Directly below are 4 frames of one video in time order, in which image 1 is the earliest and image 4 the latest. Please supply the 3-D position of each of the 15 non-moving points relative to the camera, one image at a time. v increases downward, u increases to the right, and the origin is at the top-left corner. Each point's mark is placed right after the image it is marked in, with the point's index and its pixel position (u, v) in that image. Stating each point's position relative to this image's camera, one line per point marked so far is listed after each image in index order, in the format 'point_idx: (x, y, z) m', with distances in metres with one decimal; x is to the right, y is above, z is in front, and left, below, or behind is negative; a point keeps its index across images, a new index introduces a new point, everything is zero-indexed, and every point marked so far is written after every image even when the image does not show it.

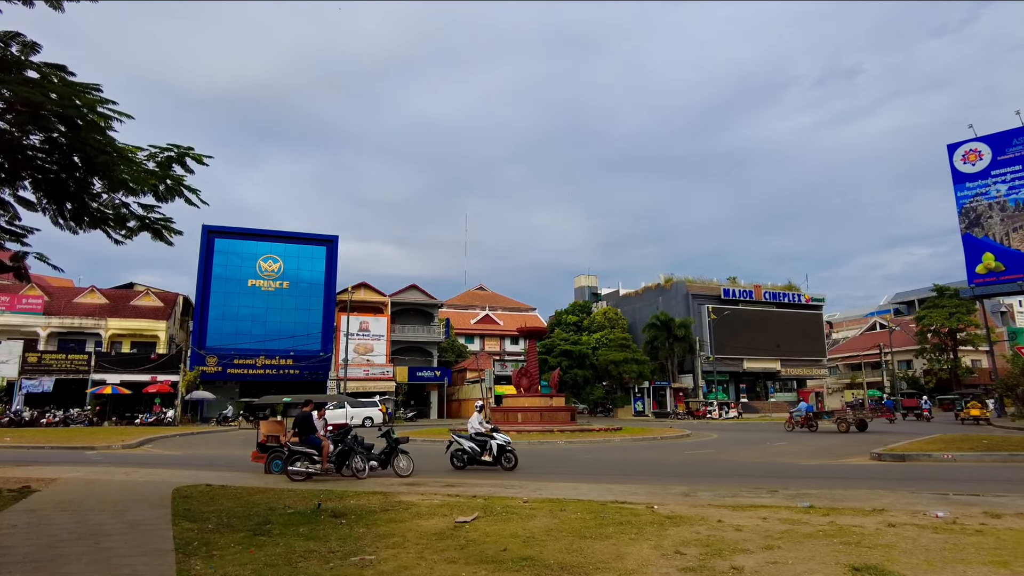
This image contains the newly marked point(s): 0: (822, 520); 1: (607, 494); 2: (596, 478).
0: (+3.2, -2.4, +6.9) m
1: (+1.4, -3.0, +9.4) m
2: (+1.5, -3.4, +11.7) m
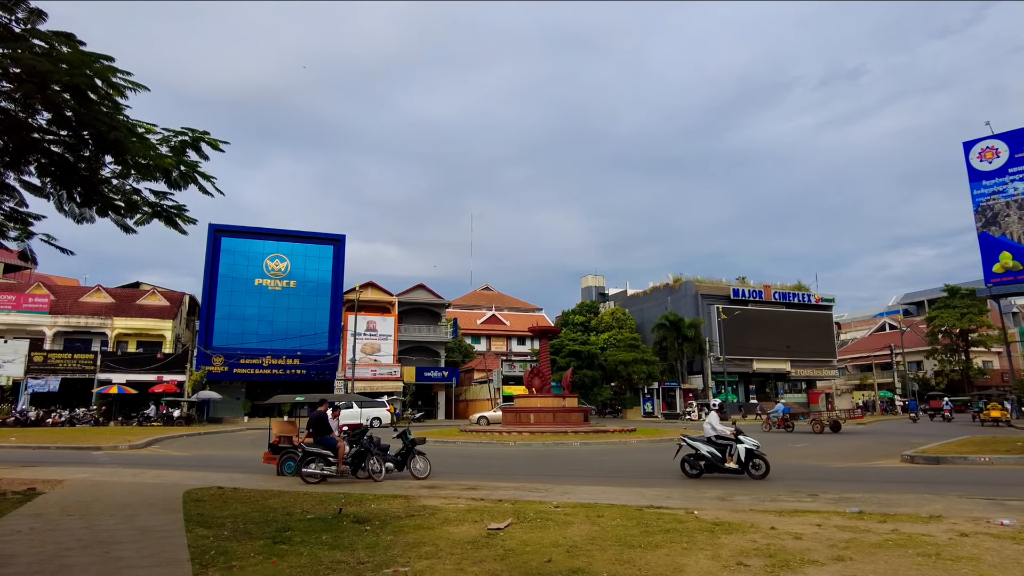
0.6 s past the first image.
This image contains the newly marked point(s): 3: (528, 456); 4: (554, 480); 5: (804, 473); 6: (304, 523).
0: (+3.6, -2.3, +6.4) m
1: (+1.7, -2.9, +8.9) m
2: (+1.9, -3.3, +11.3) m
3: (+0.4, -4.4, +17.2) m
4: (+0.7, -3.4, +11.5) m
5: (+5.6, -3.6, +12.7) m
6: (-2.2, -2.5, +6.9) m
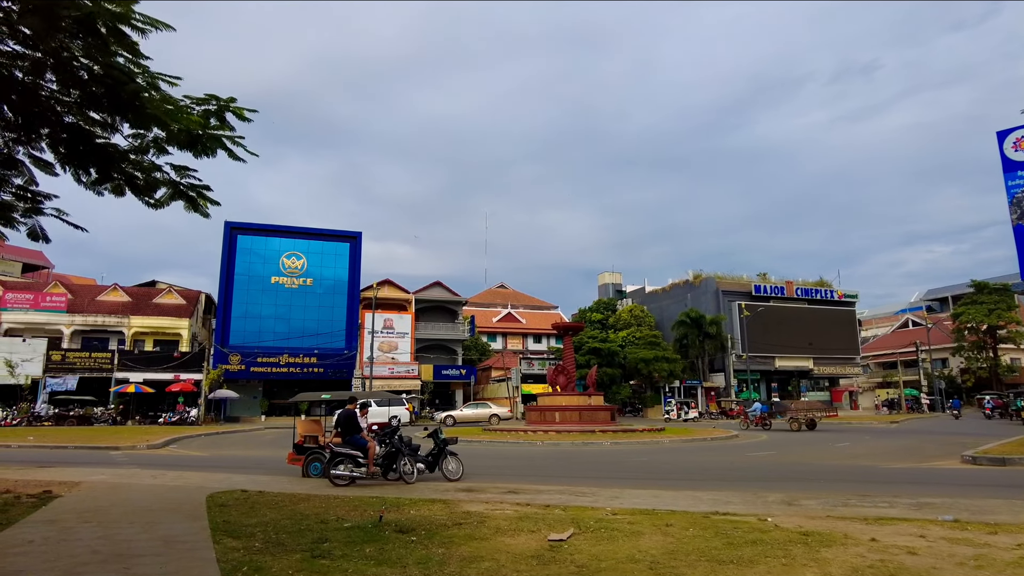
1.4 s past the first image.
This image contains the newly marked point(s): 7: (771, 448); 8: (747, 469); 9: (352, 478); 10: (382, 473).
0: (+4.2, -2.2, +5.6) m
1: (+2.4, -2.7, +8.2) m
2: (+2.5, -3.2, +10.5) m
3: (+1.2, -4.2, +16.5) m
4: (+1.4, -3.2, +10.8) m
5: (+6.3, -3.4, +11.9) m
6: (-1.6, -2.3, +6.3) m
7: (+7.6, -4.7, +19.2) m
8: (+4.8, -3.7, +13.6) m
9: (-2.5, -3.0, +10.5) m
10: (-2.2, -3.0, +10.7) m
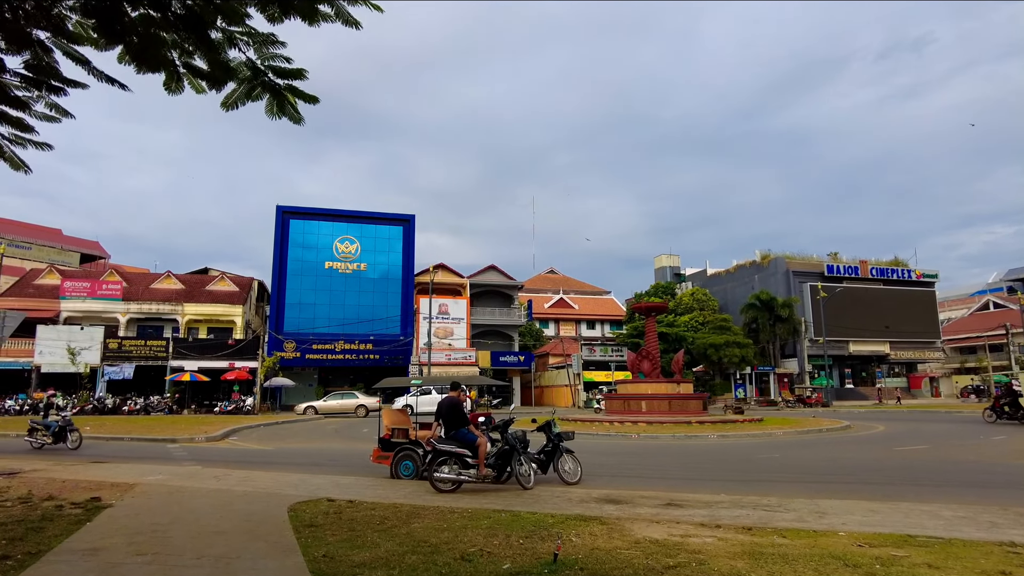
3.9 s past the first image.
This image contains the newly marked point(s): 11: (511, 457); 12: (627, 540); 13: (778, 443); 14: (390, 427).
0: (+5.7, -1.6, +3.2) m
1: (+4.1, -2.2, +5.9) m
2: (+4.4, -2.6, +8.2) m
3: (+3.4, -3.5, +14.2) m
4: (+3.3, -2.6, +8.5) m
5: (+8.3, -2.7, +9.3) m
6: (0.0, -1.9, +4.2) m
7: (+10.0, -3.8, +16.5) m
8: (+6.9, -3.1, +11.1) m
9: (-0.7, -2.5, +8.4) m
10: (-0.3, -2.4, +8.6) m
11: (0.0, -2.3, +8.8) m
12: (+0.9, -2.1, +5.5) m
13: (+6.6, -3.8, +16.3) m
14: (-1.9, -2.1, +10.1) m
